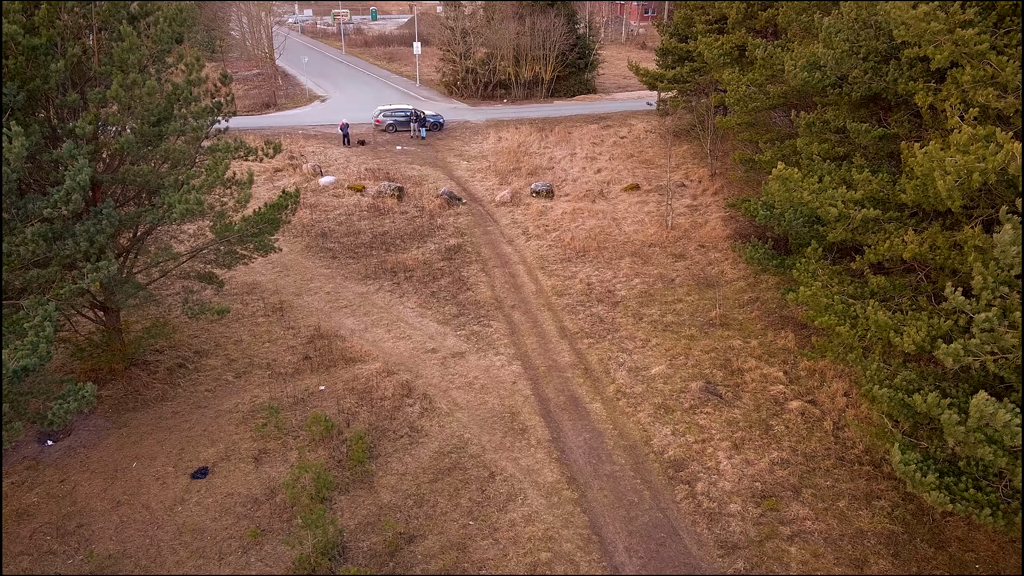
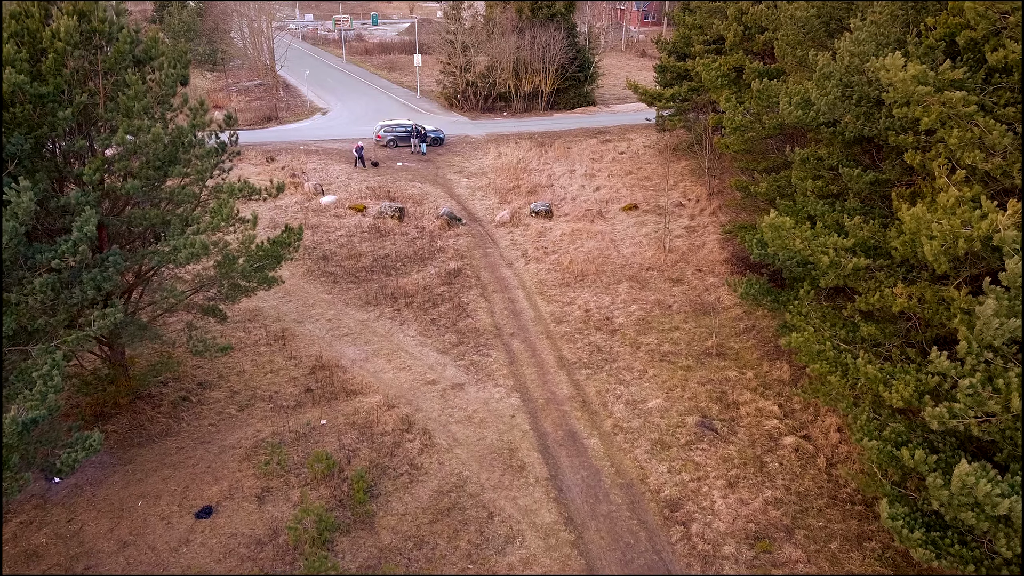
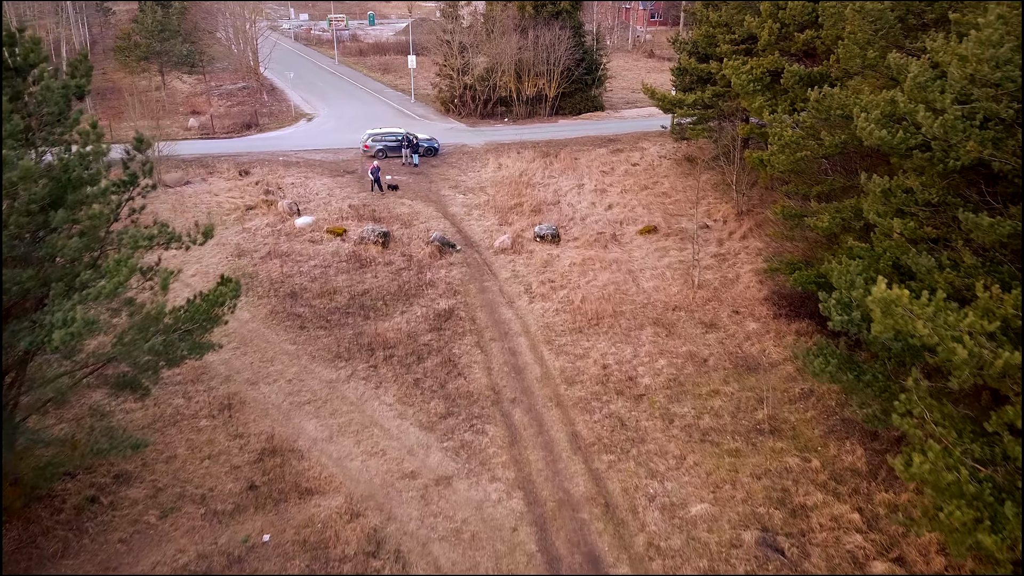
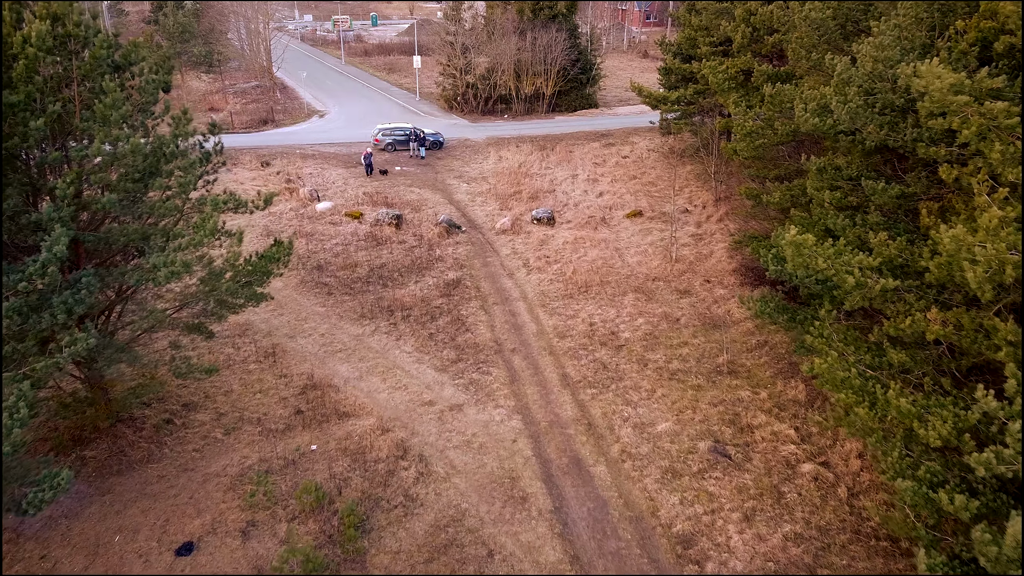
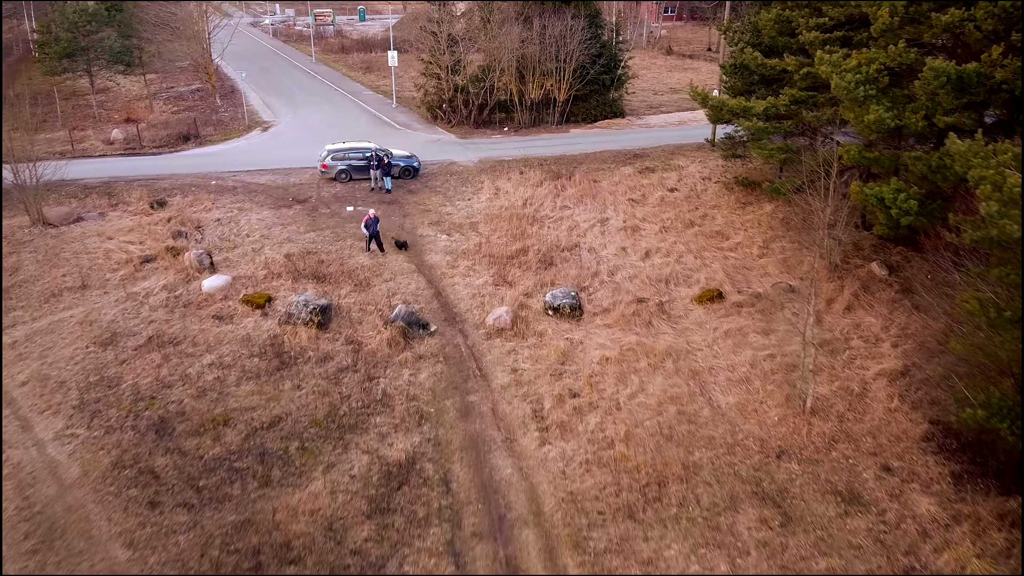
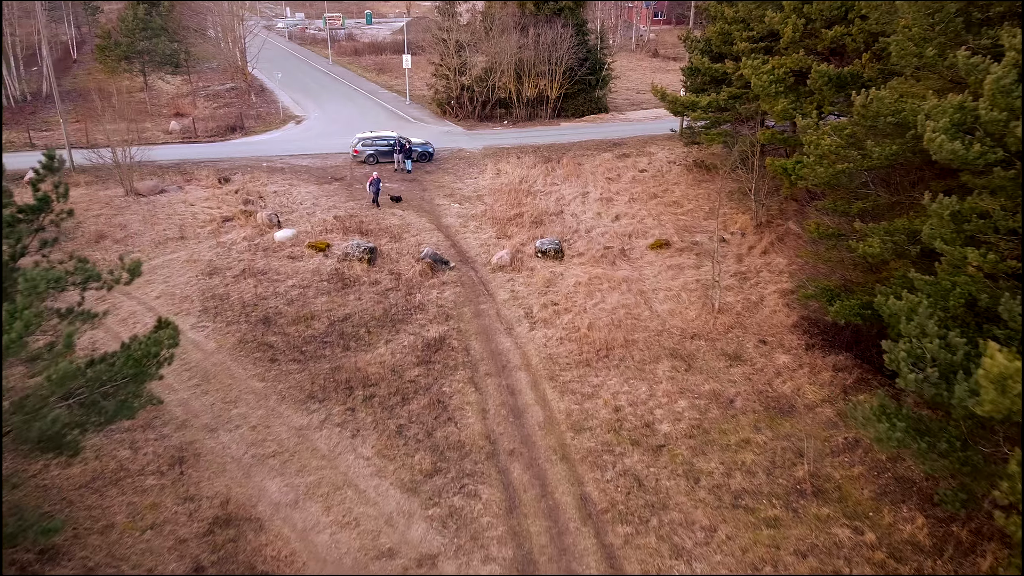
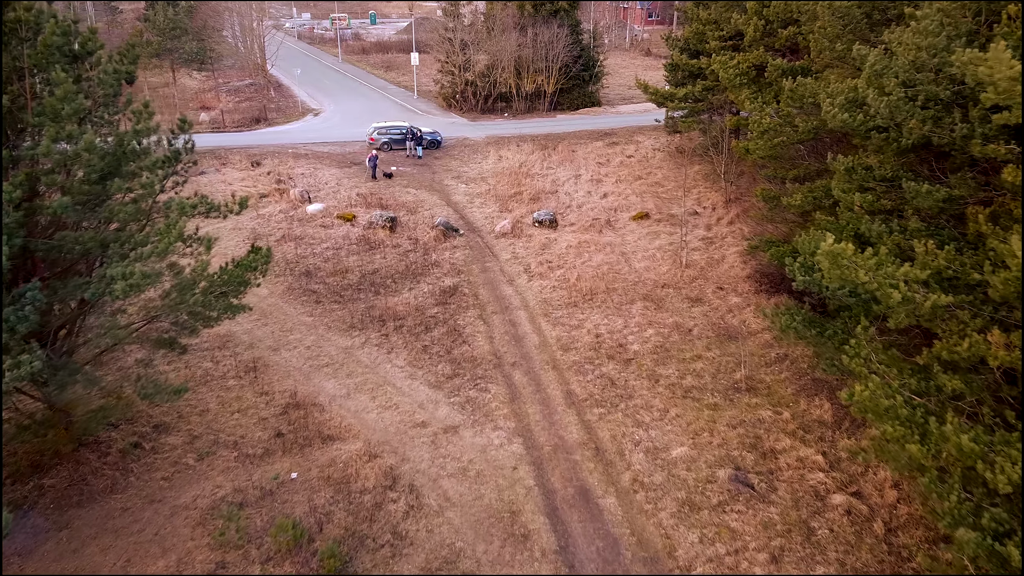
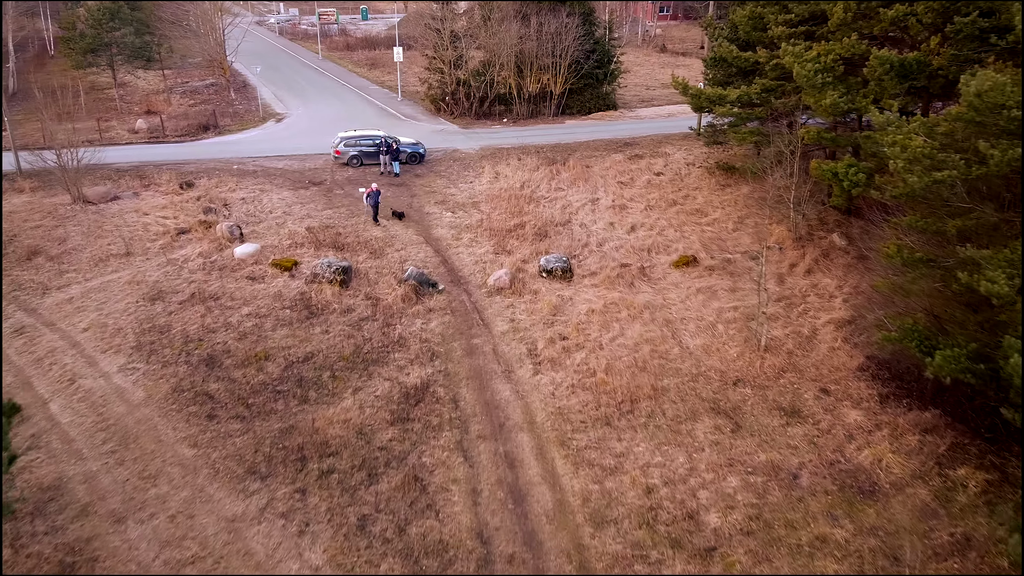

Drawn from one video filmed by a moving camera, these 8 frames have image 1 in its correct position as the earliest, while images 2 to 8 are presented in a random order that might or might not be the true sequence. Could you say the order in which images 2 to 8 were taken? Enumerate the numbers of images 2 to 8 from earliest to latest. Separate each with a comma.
2, 4, 7, 3, 6, 8, 5
